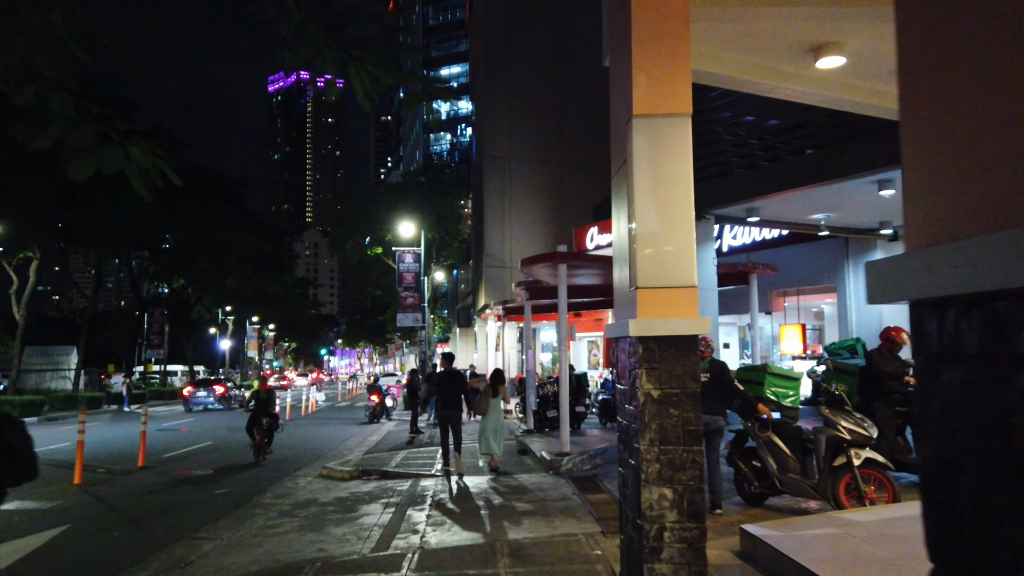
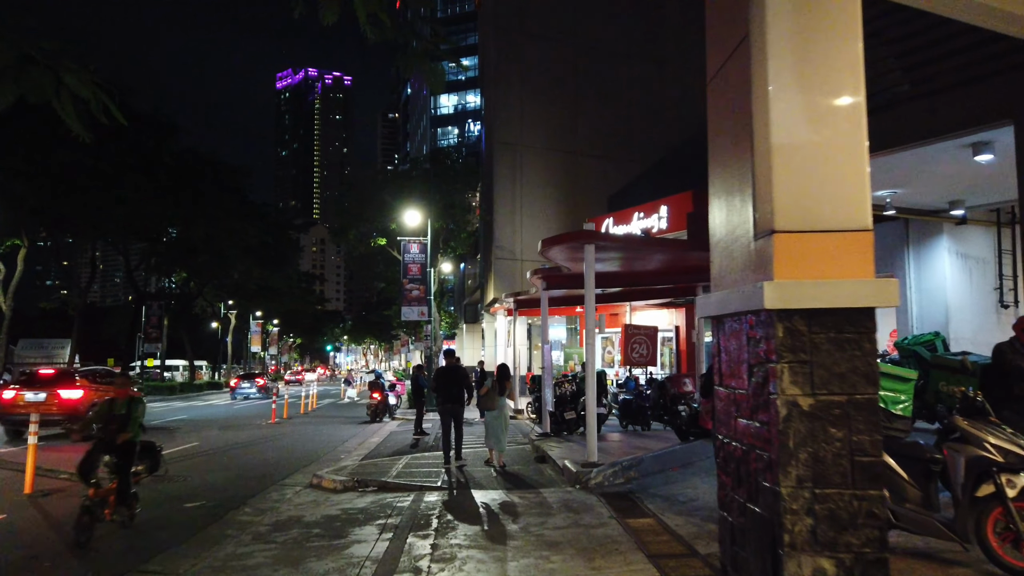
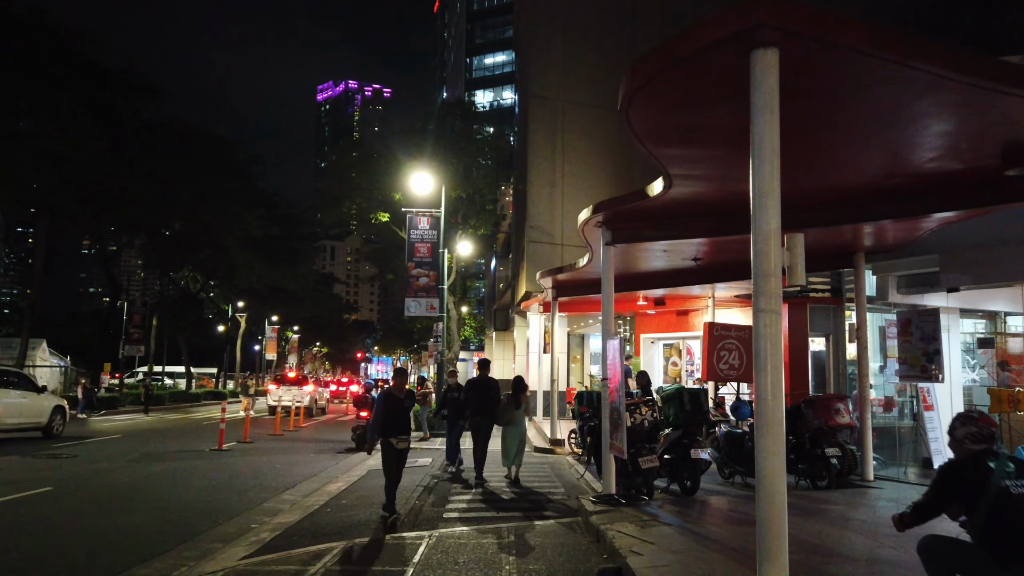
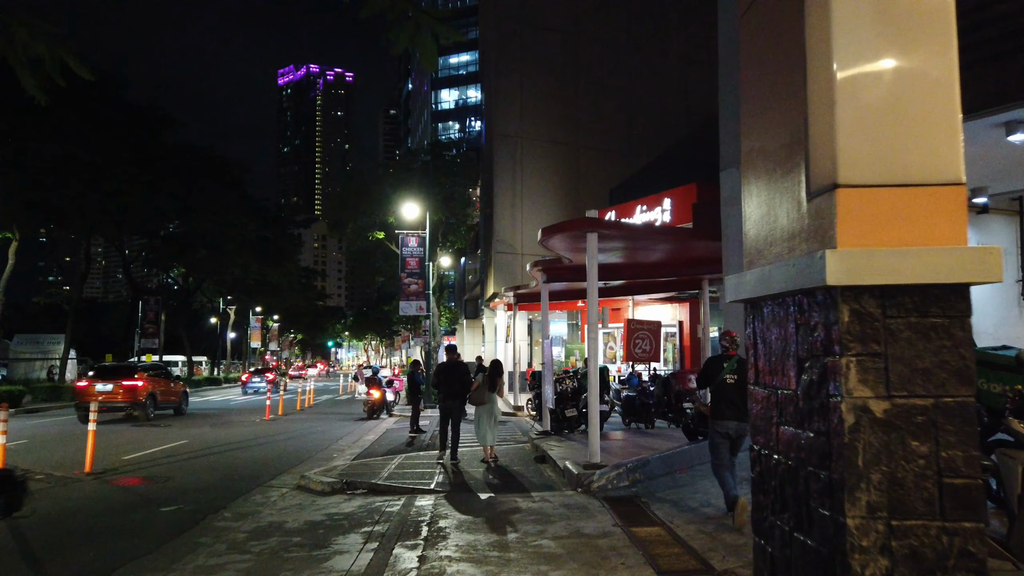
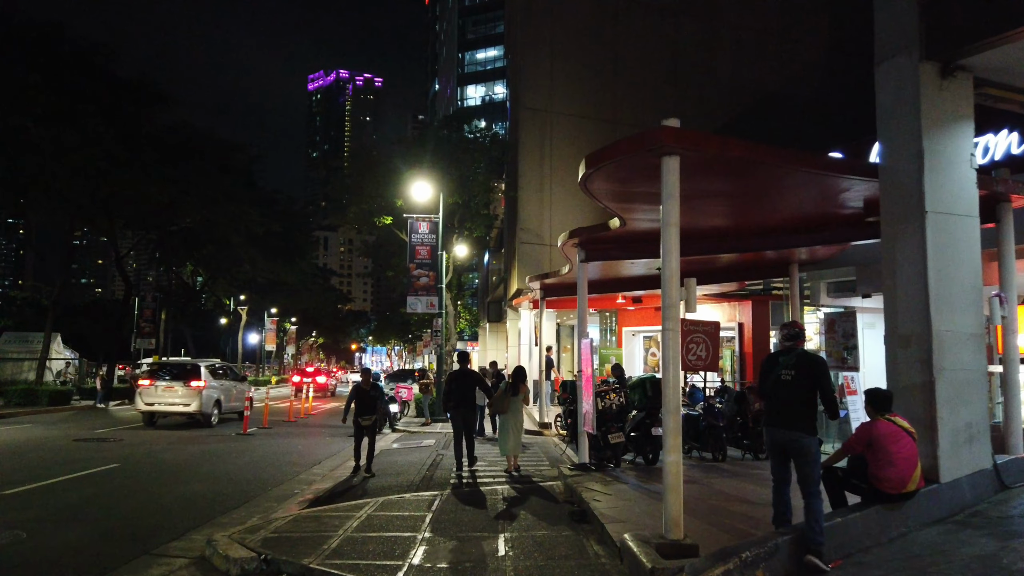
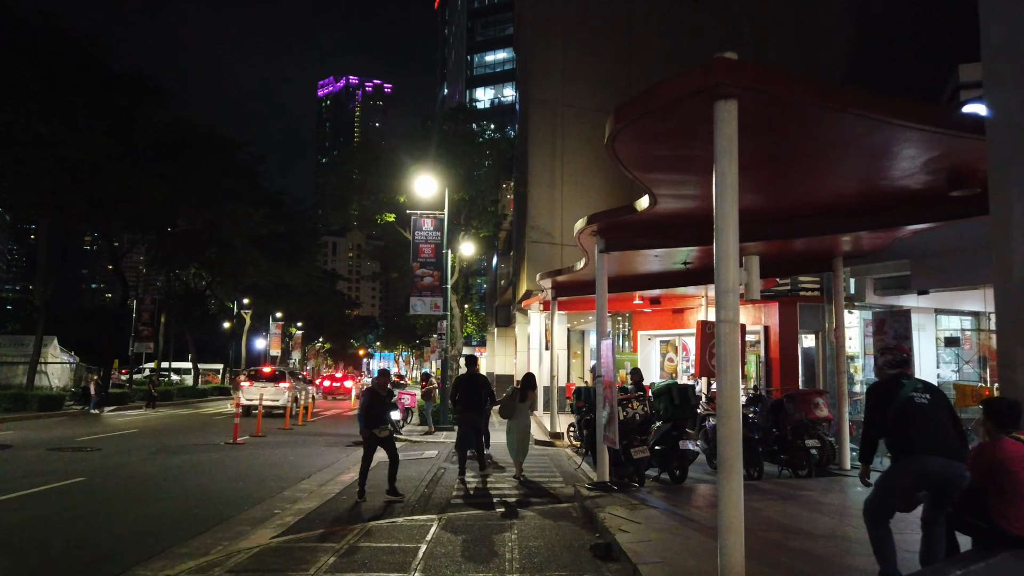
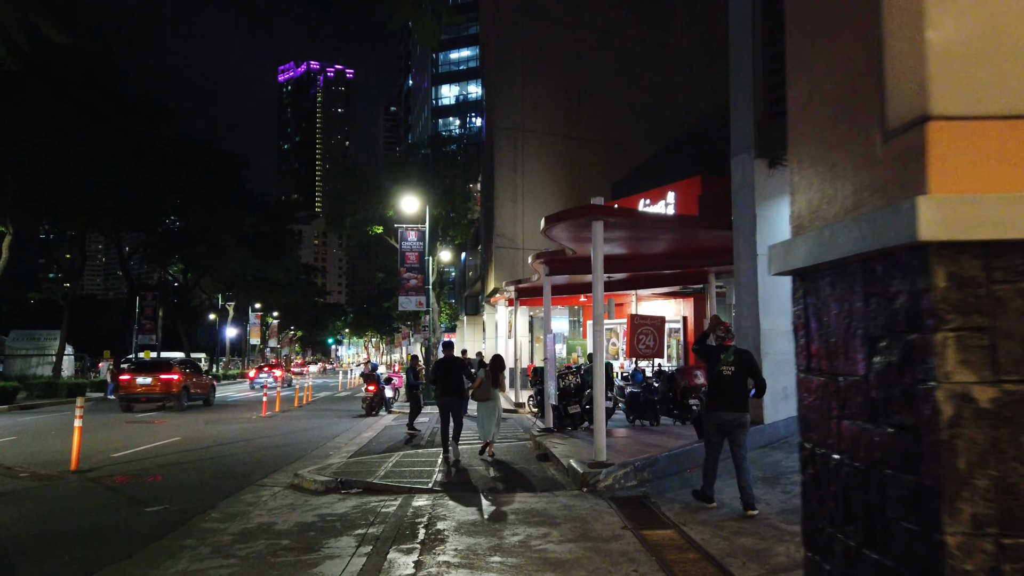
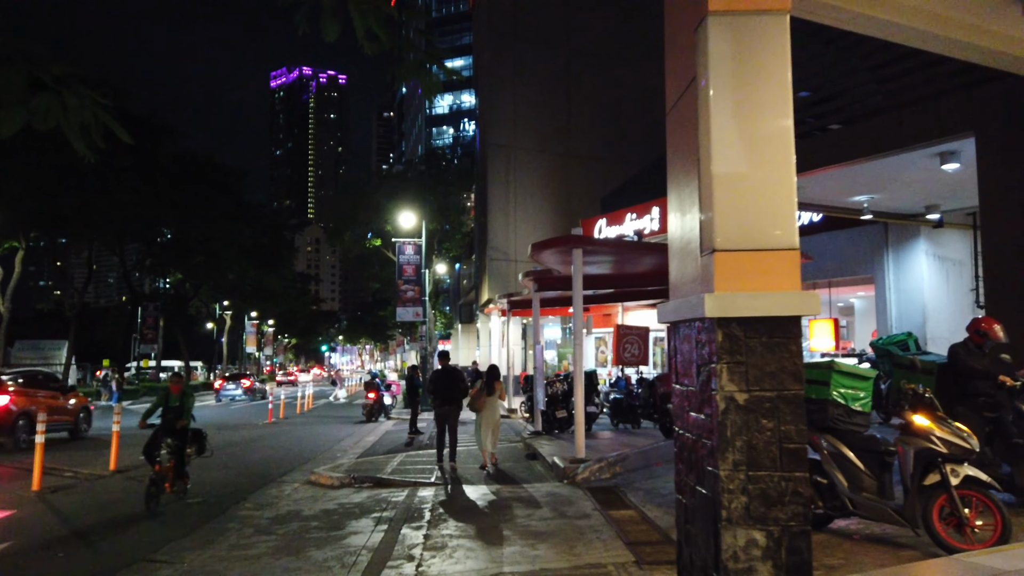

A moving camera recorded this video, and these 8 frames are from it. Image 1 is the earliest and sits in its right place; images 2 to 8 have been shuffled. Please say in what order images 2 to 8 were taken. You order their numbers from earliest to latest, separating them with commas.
8, 2, 4, 7, 5, 6, 3
